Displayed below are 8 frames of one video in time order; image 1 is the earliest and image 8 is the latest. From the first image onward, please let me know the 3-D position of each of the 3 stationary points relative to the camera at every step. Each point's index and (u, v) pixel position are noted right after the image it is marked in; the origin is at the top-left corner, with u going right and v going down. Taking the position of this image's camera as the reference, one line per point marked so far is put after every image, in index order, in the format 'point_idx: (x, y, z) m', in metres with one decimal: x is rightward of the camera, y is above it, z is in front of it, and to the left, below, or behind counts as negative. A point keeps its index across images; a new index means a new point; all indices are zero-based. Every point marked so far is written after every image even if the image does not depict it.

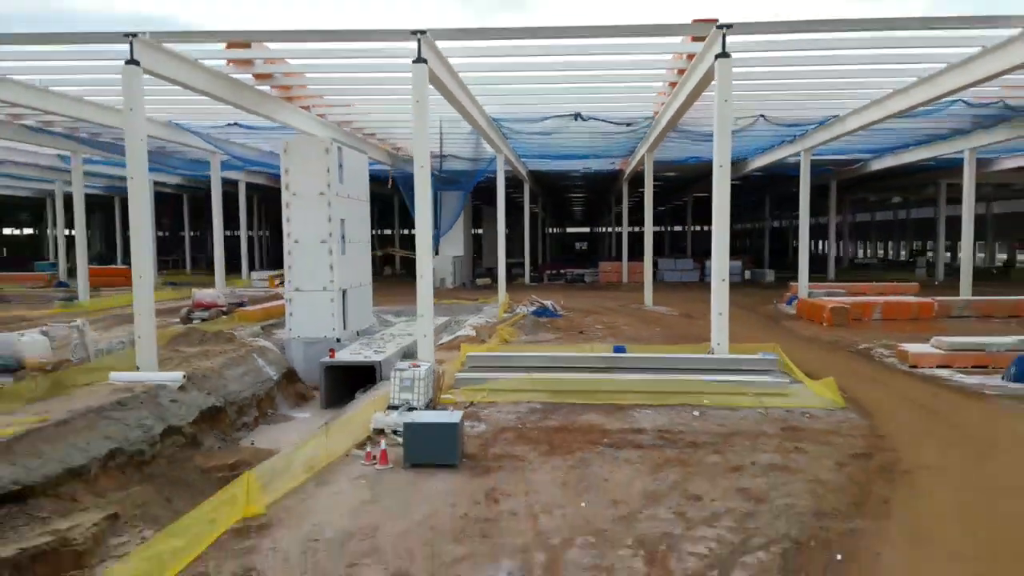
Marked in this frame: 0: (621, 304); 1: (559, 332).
0: (+1.8, -0.3, +11.9) m
1: (+0.5, -0.5, +7.9) m
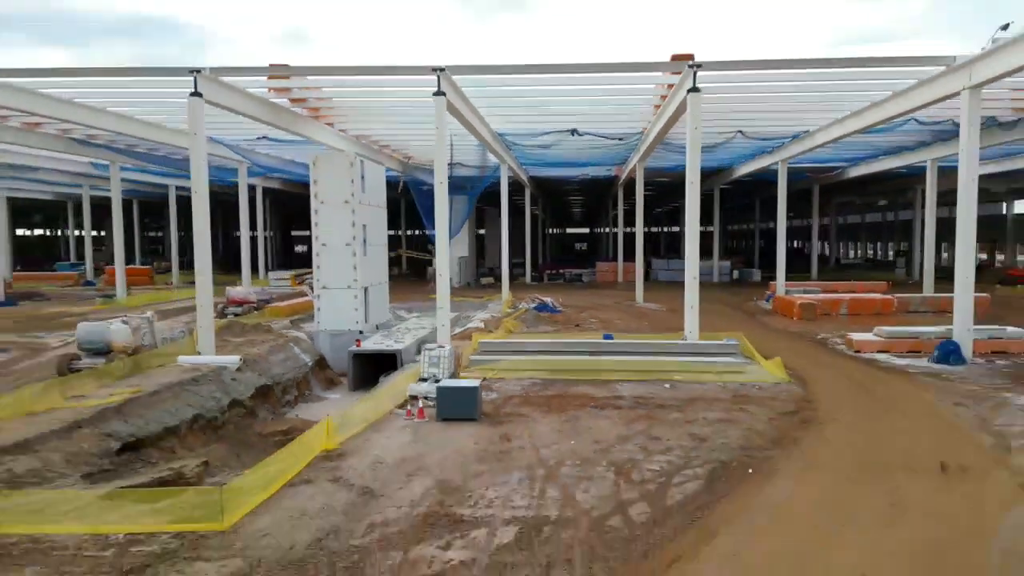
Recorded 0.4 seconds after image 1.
0: (+1.8, -0.2, +12.8) m
1: (+0.6, -0.5, +8.9) m
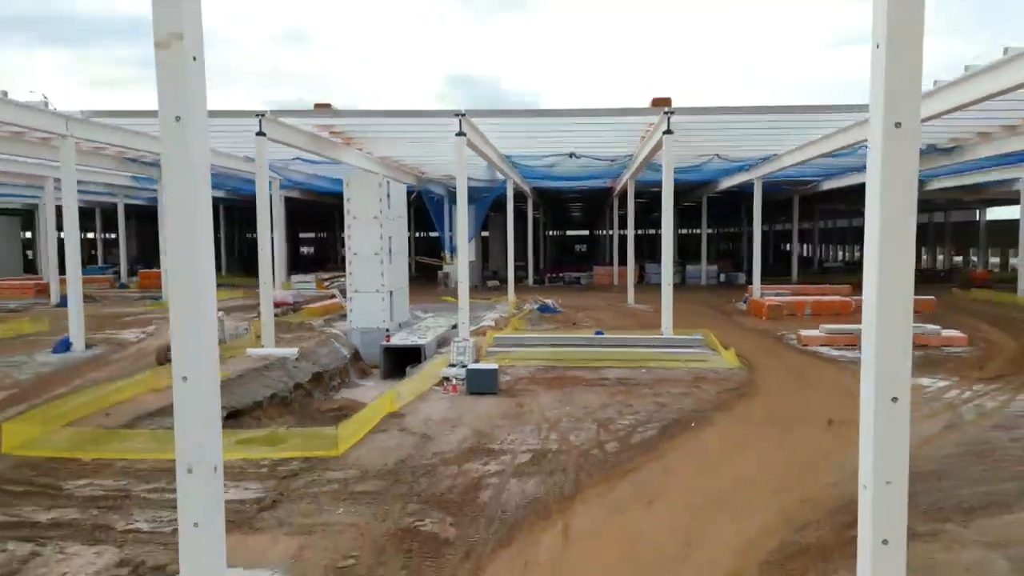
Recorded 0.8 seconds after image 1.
0: (+1.9, -0.3, +14.2) m
1: (+0.6, -0.5, +10.2) m
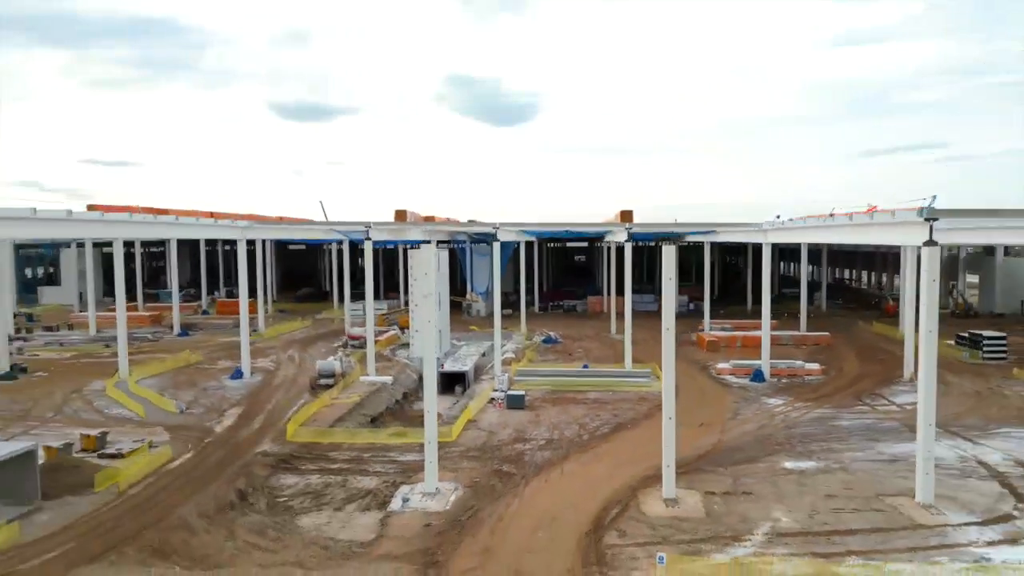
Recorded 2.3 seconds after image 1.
0: (+2.2, -1.1, +18.5) m
1: (+0.9, -1.3, +14.5) m
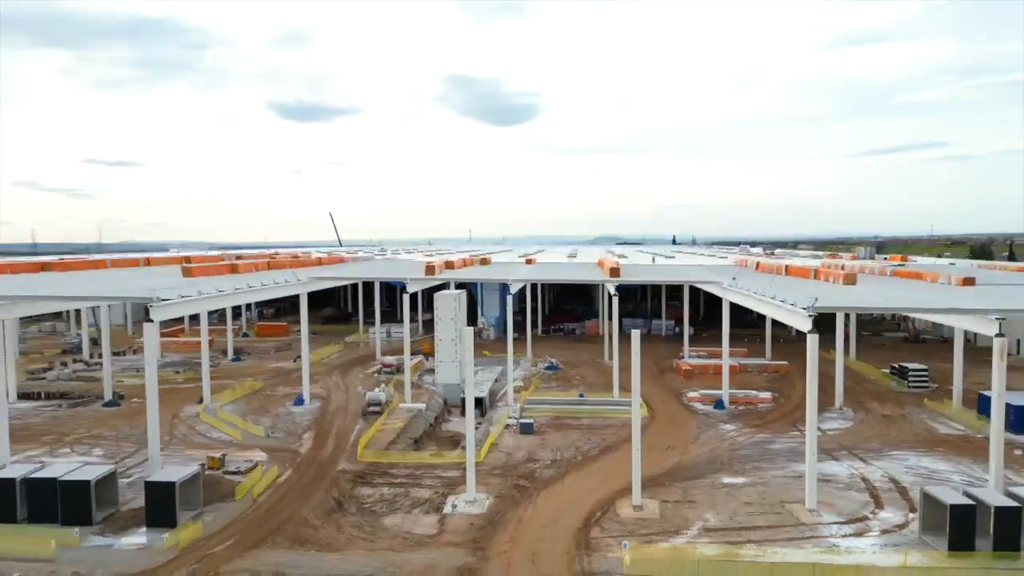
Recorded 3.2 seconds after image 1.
0: (+2.4, -2.0, +21.3) m
1: (+1.1, -2.2, +17.3) m
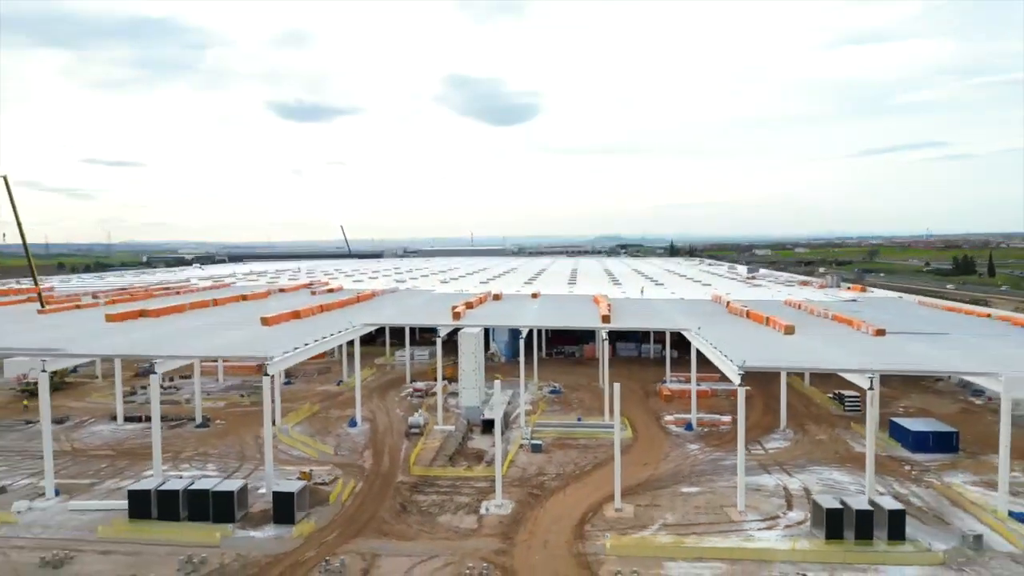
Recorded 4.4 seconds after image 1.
0: (+2.7, -3.2, +25.0) m
1: (+1.4, -3.4, +21.0) m
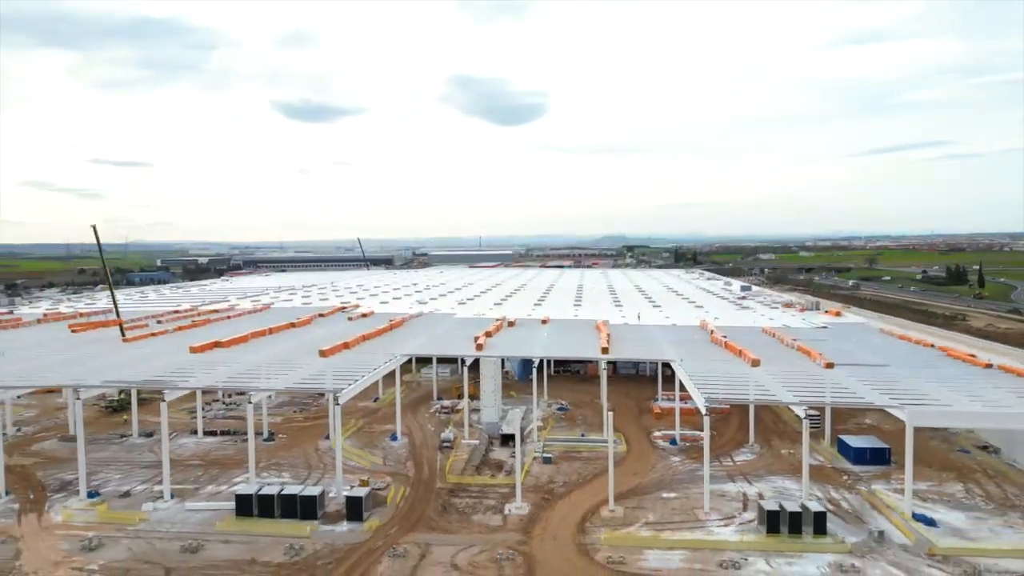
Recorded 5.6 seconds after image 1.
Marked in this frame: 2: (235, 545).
0: (+3.2, -4.3, +28.7) m
1: (+1.9, -4.6, +24.8) m
2: (-5.8, -5.4, +15.1) m
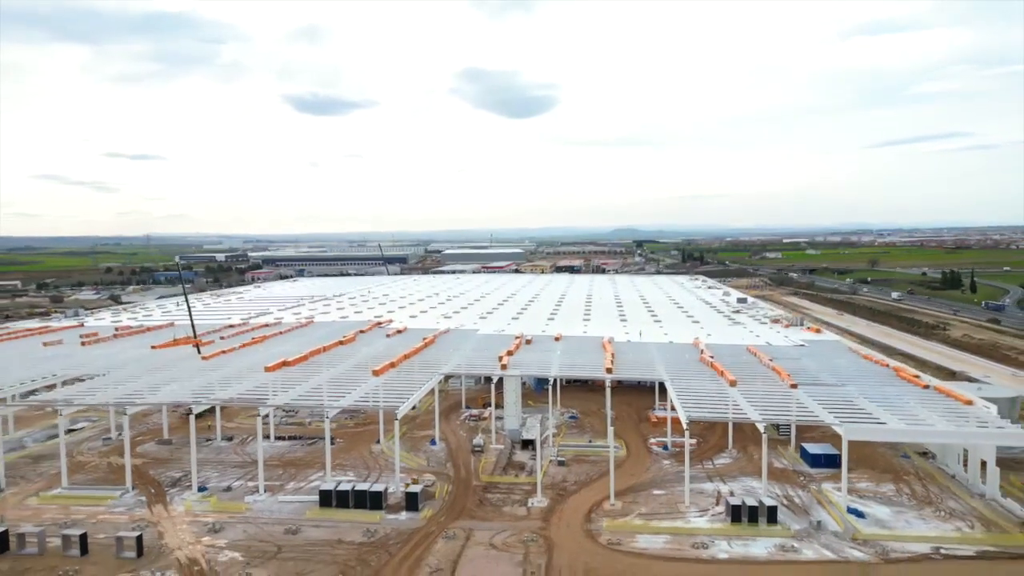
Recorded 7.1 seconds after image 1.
0: (+4.0, -5.4, +33.3) m
1: (+2.6, -5.7, +29.3) m
2: (-5.1, -6.6, +19.7) m
